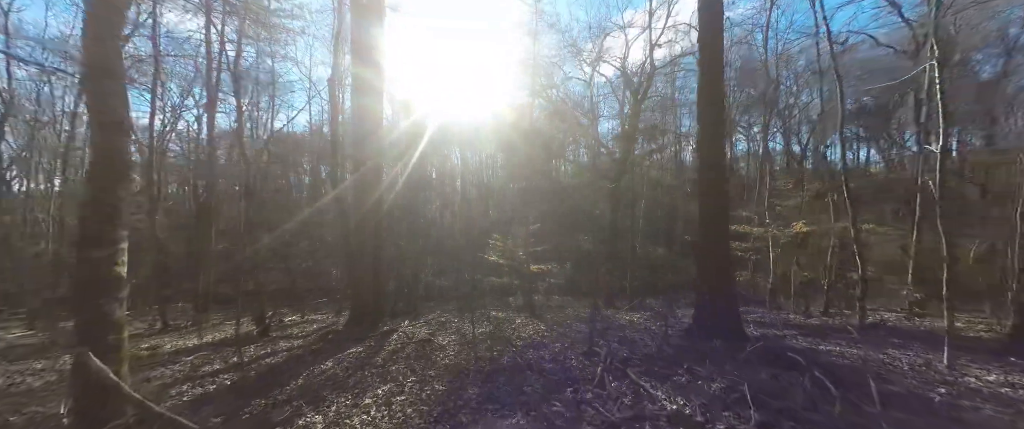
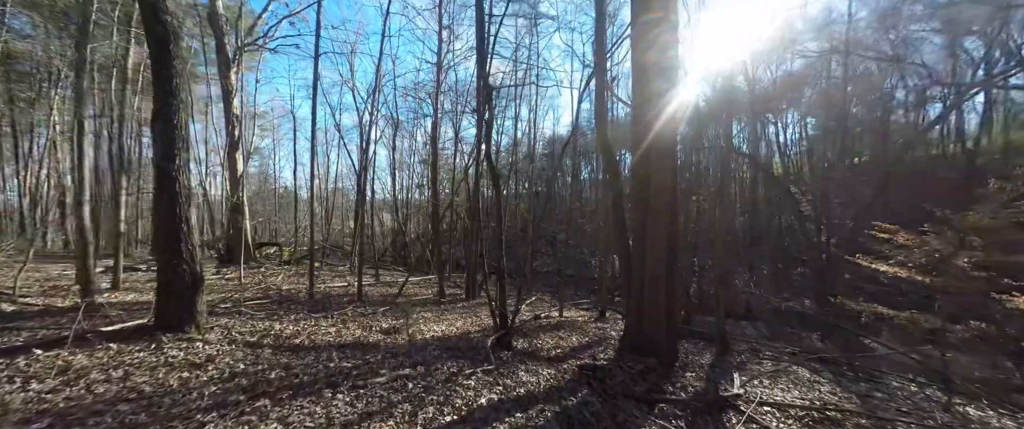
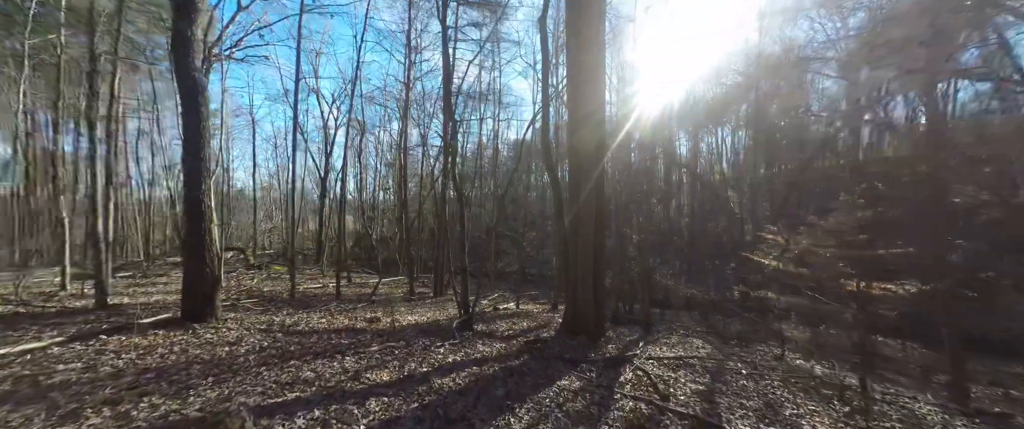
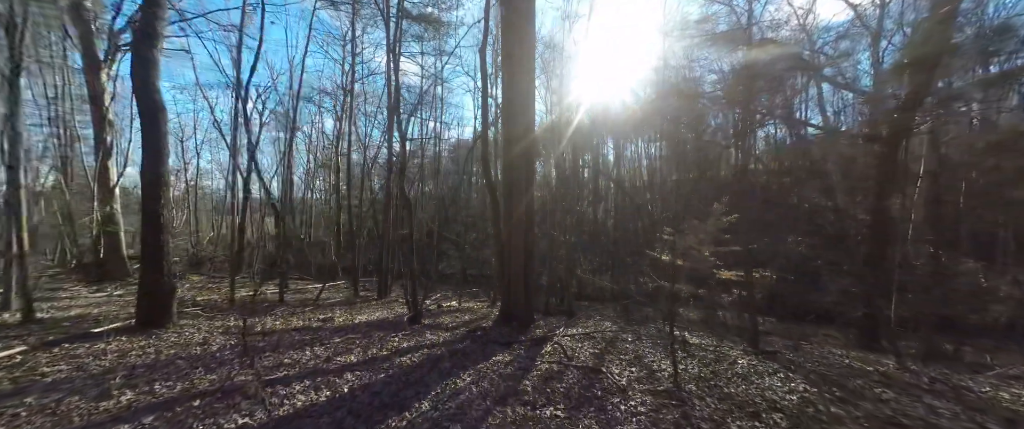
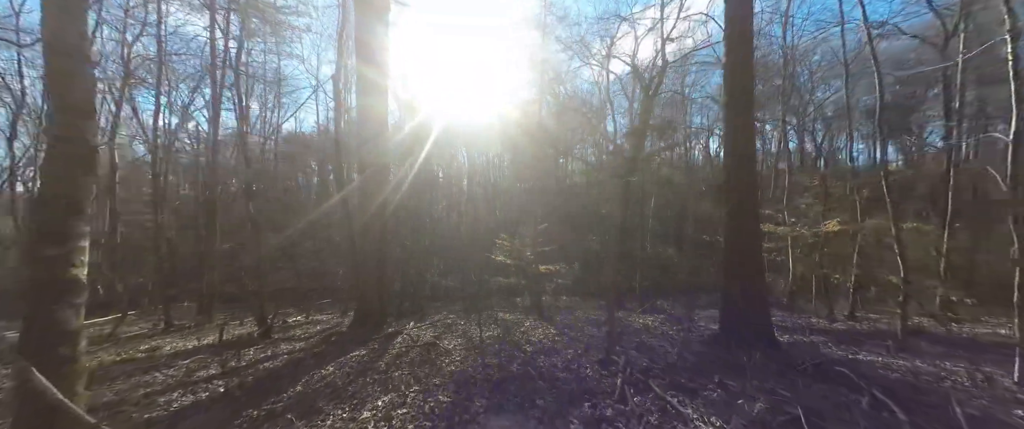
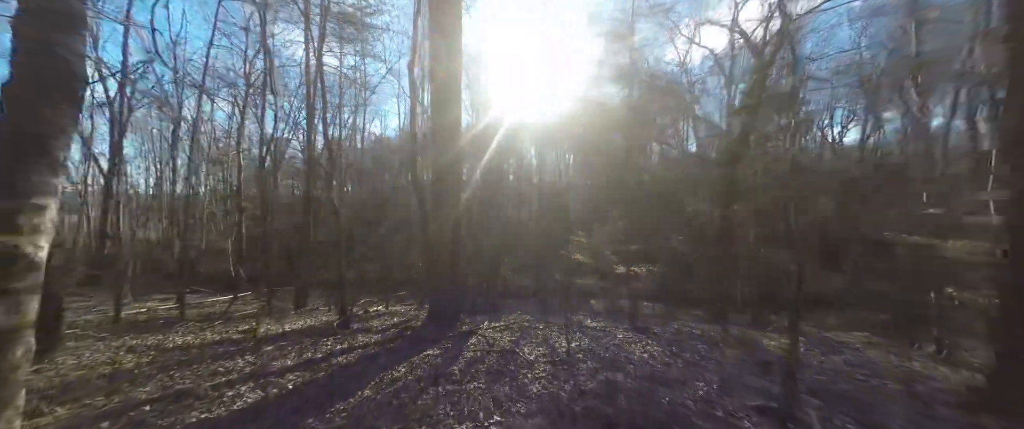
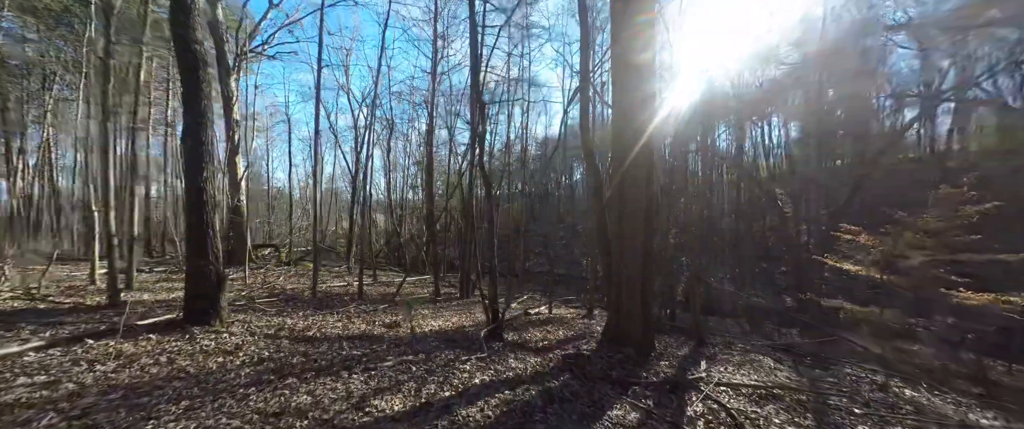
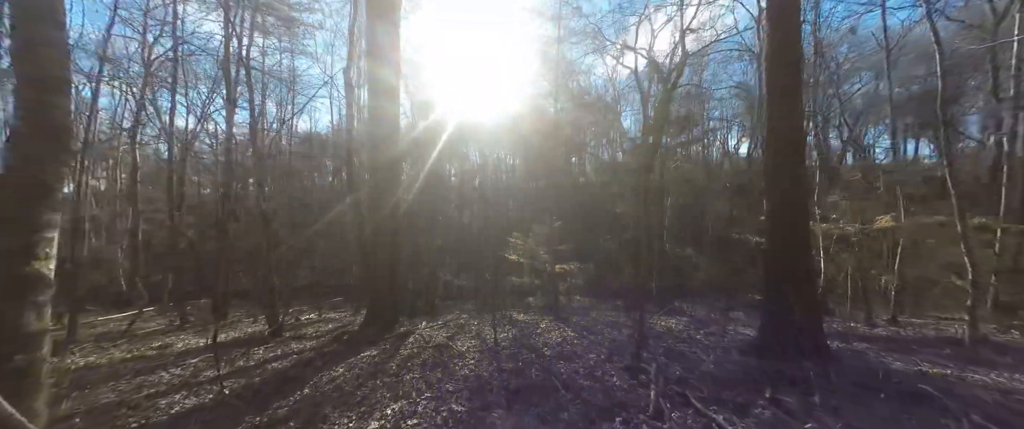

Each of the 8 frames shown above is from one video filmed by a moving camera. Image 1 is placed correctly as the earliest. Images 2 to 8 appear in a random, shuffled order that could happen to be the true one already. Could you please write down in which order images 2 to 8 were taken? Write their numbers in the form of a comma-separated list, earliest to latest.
5, 8, 6, 4, 3, 7, 2
